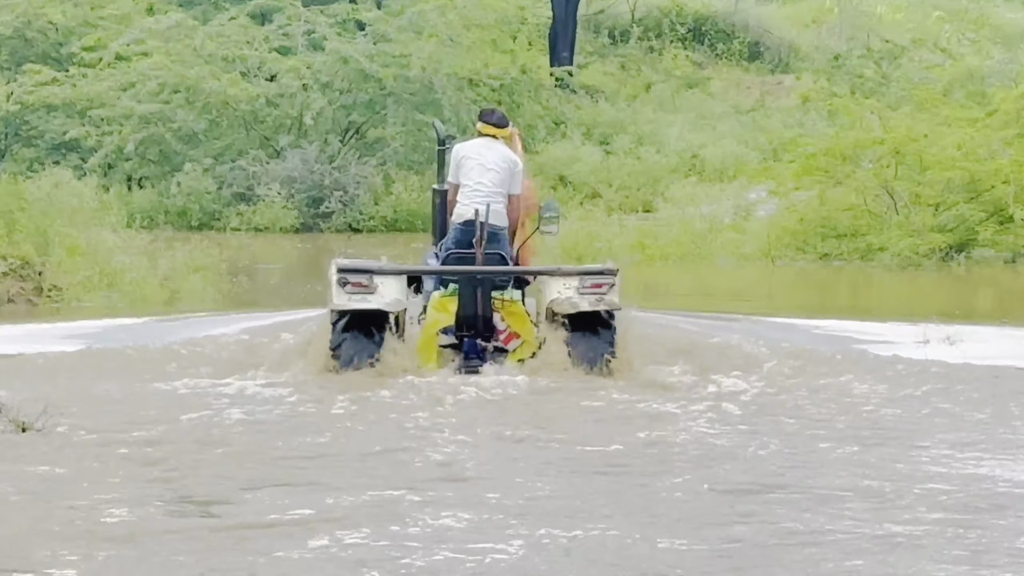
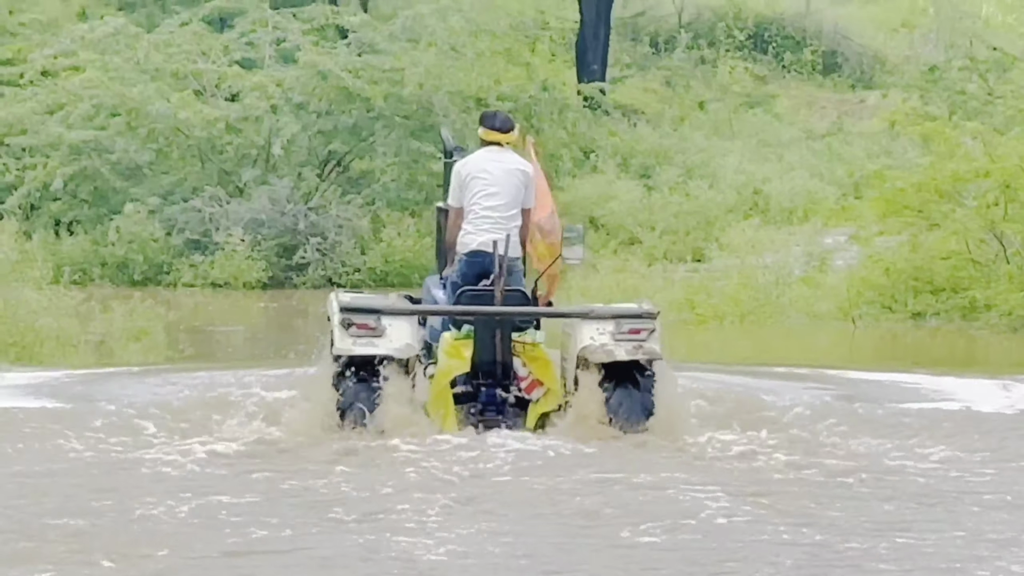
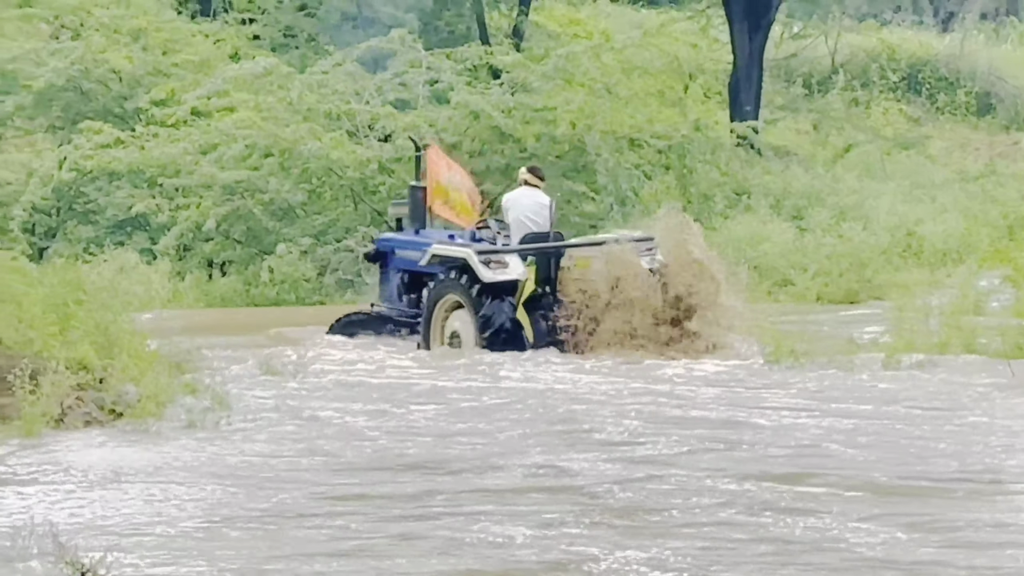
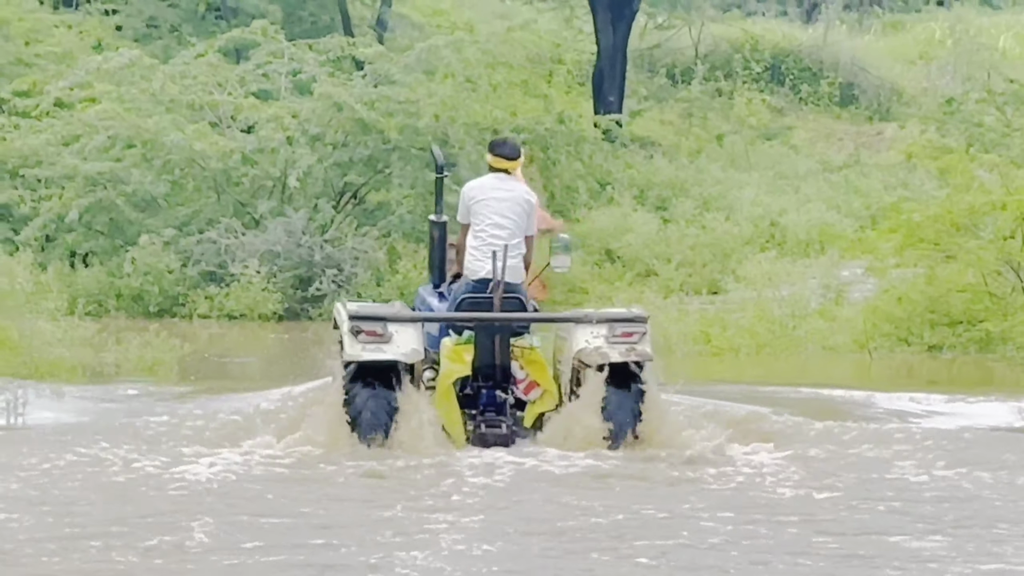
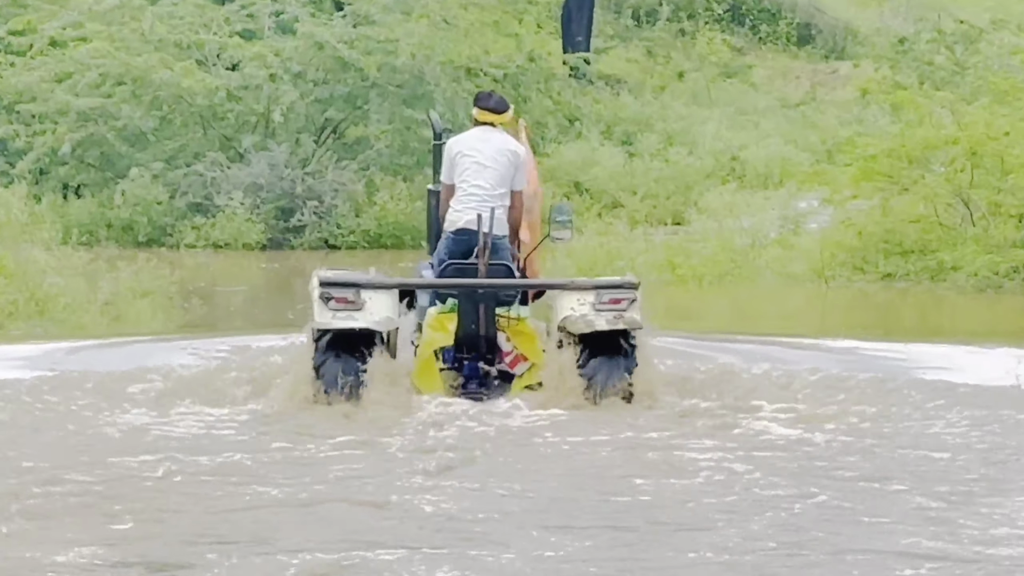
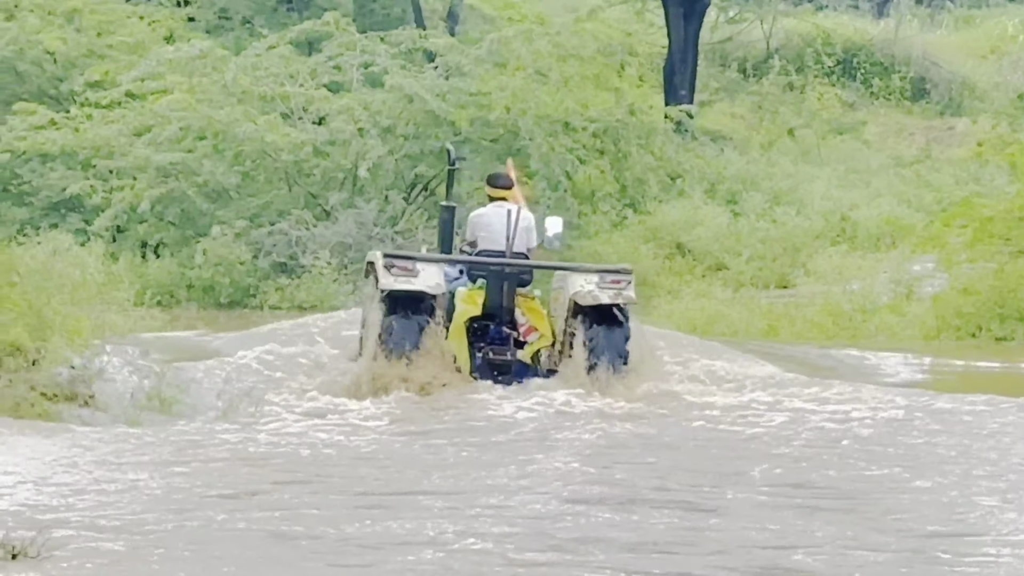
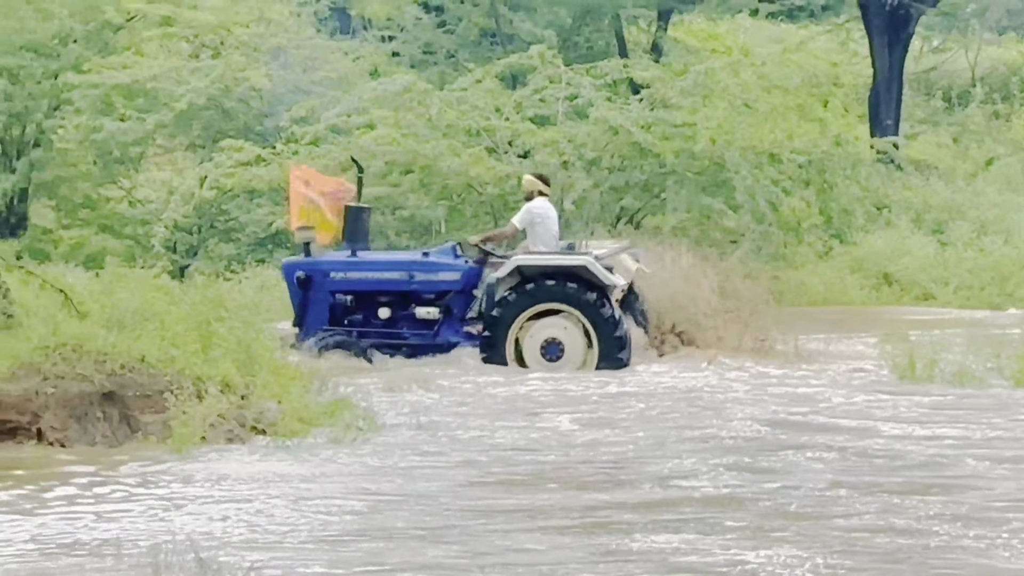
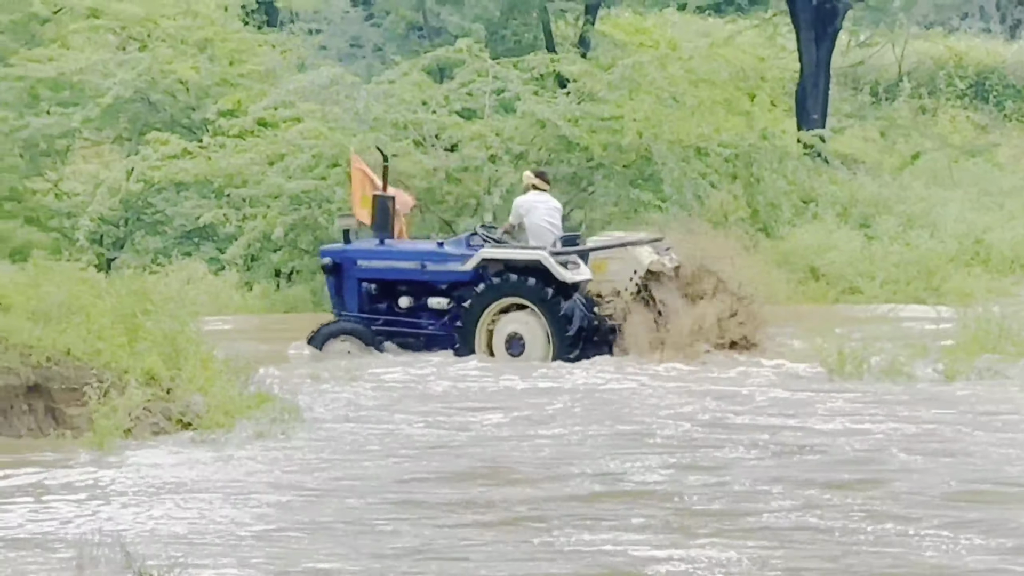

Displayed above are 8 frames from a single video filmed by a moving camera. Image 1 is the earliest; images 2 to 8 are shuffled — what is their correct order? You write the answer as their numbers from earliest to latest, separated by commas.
5, 2, 4, 6, 3, 8, 7
